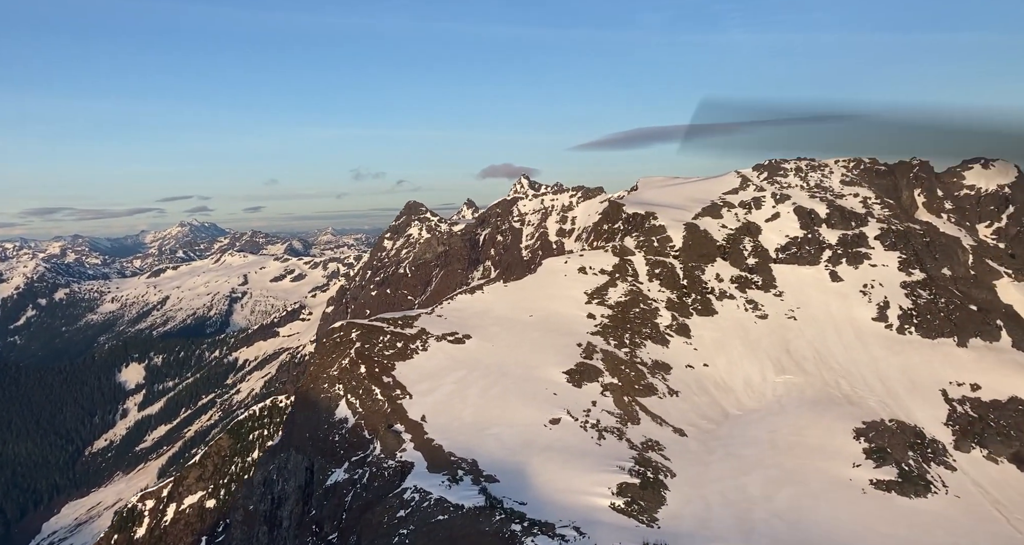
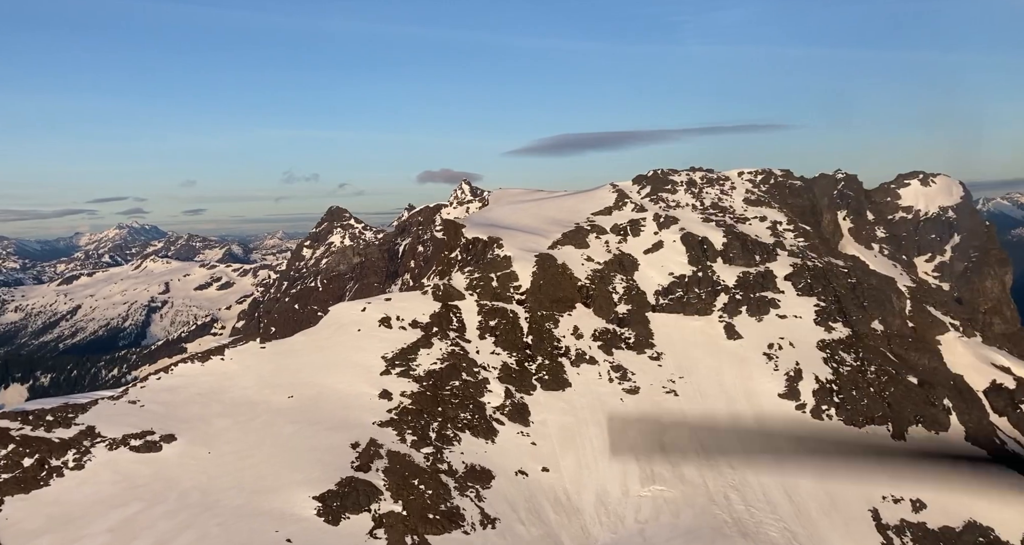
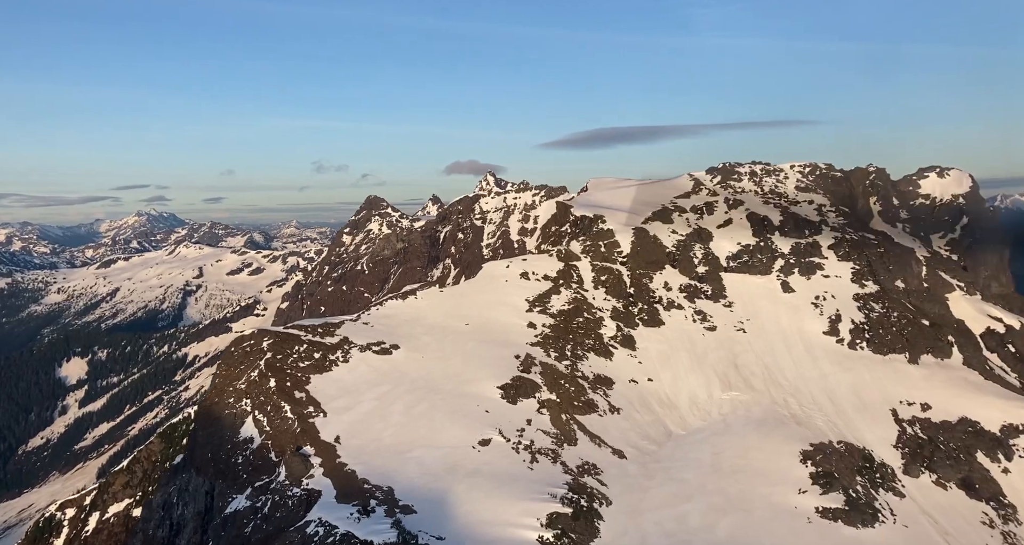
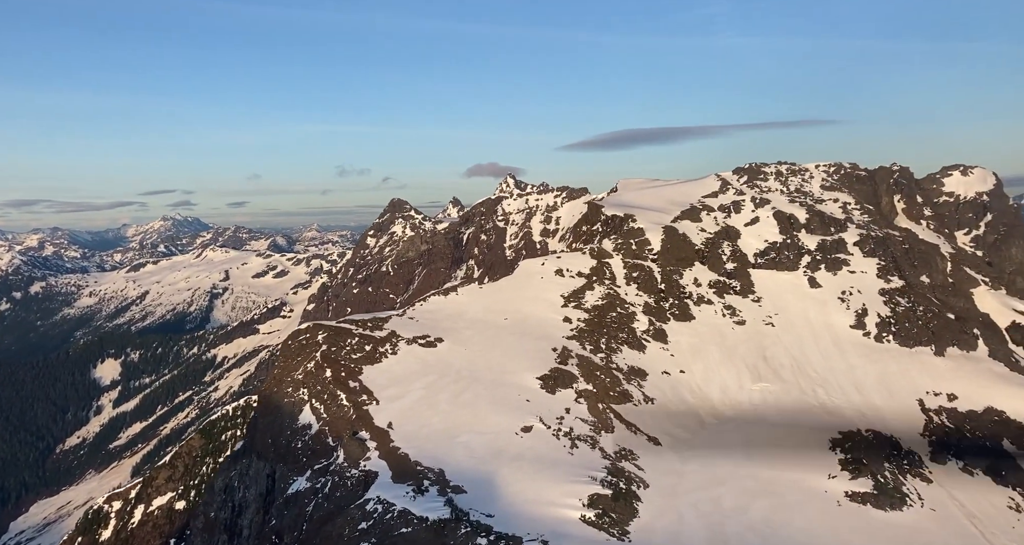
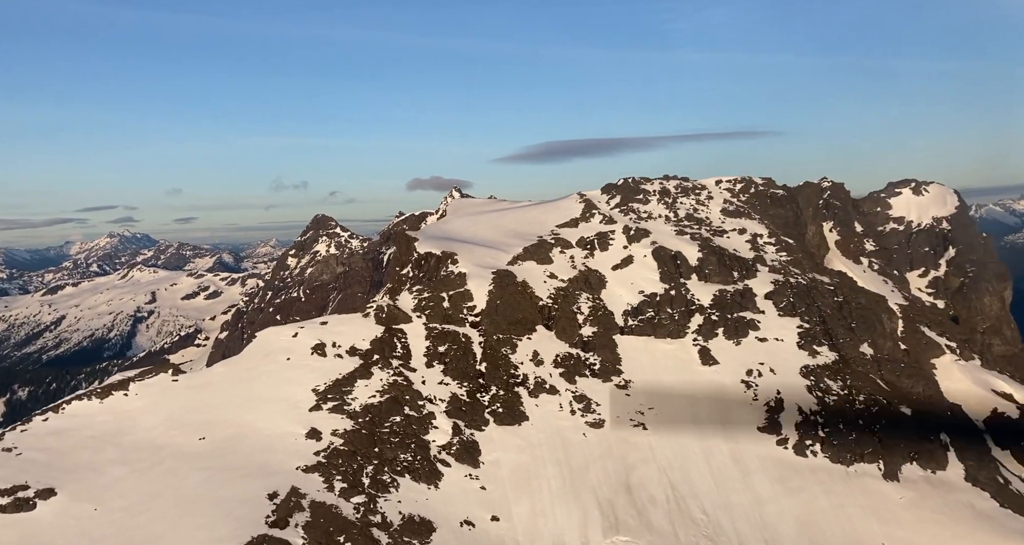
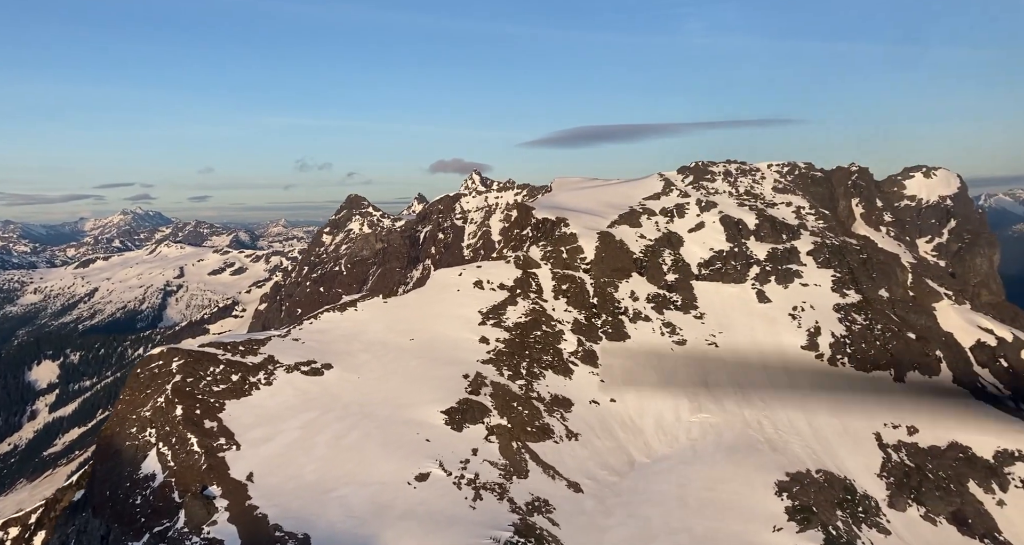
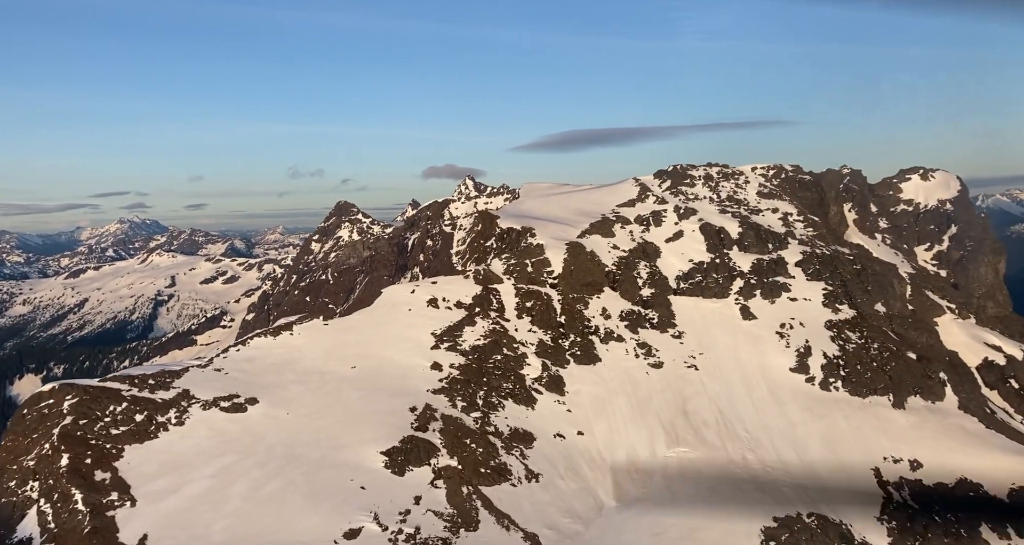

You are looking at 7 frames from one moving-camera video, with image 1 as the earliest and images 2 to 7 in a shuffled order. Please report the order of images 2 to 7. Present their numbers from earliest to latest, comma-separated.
4, 3, 6, 7, 2, 5
